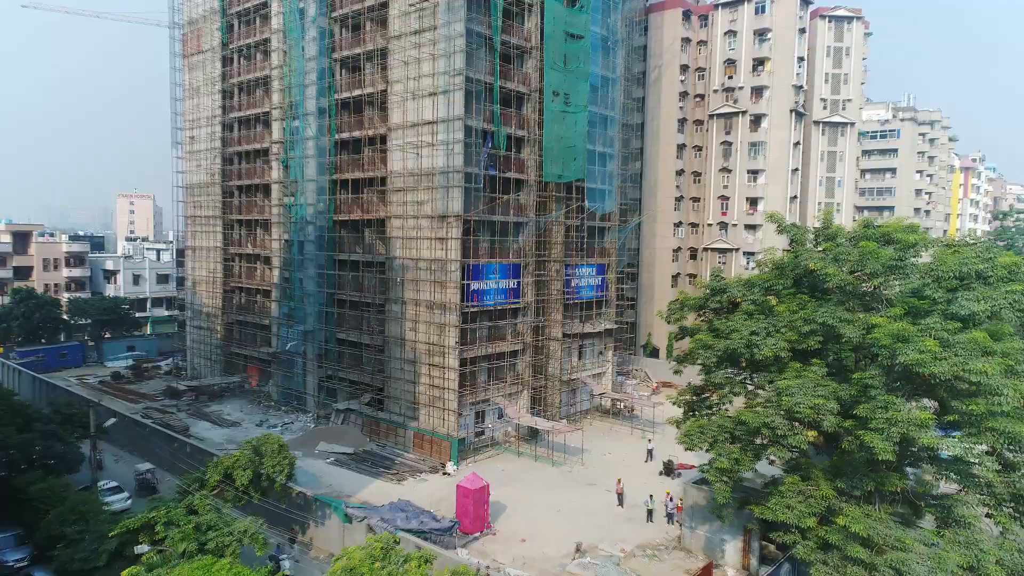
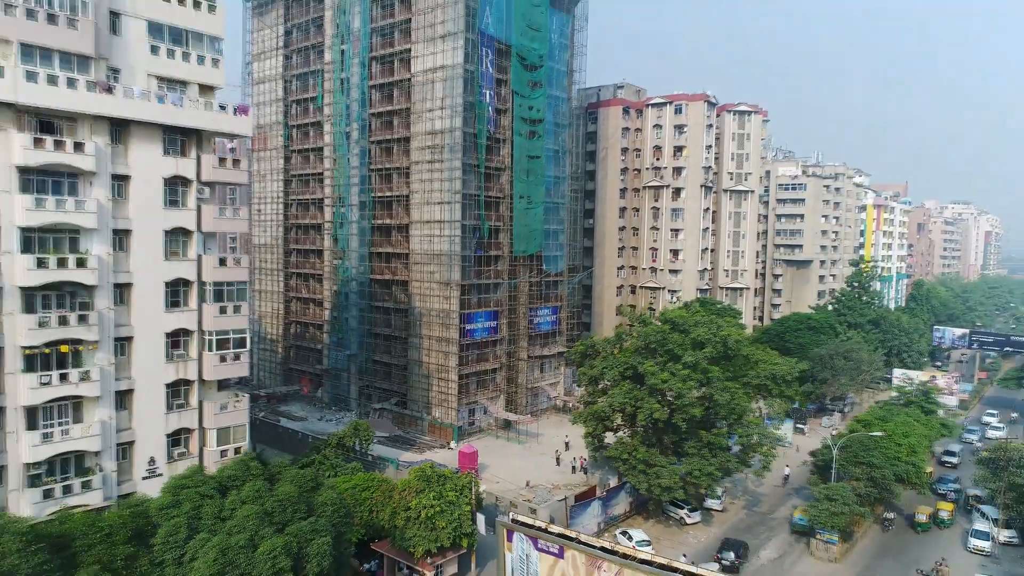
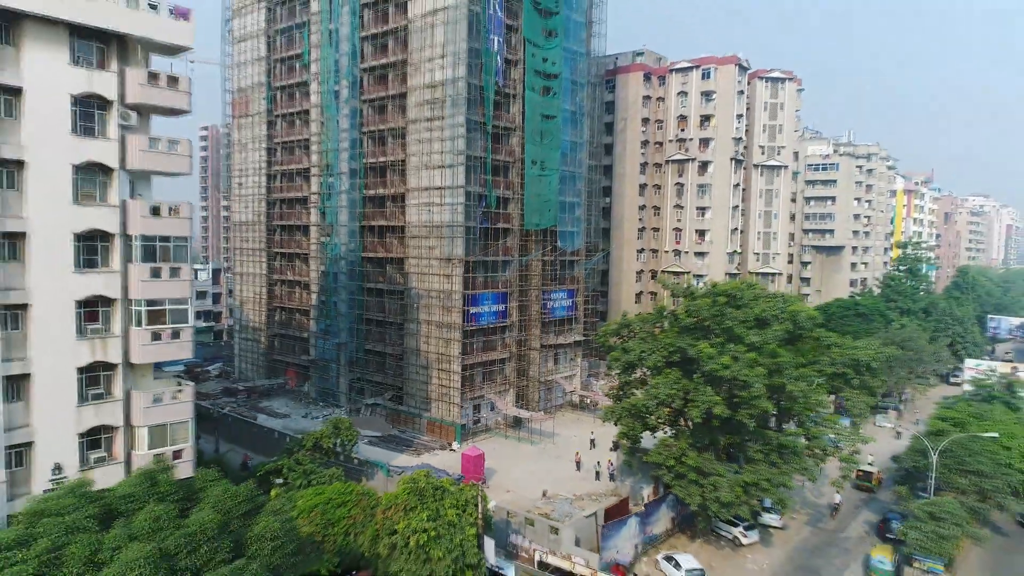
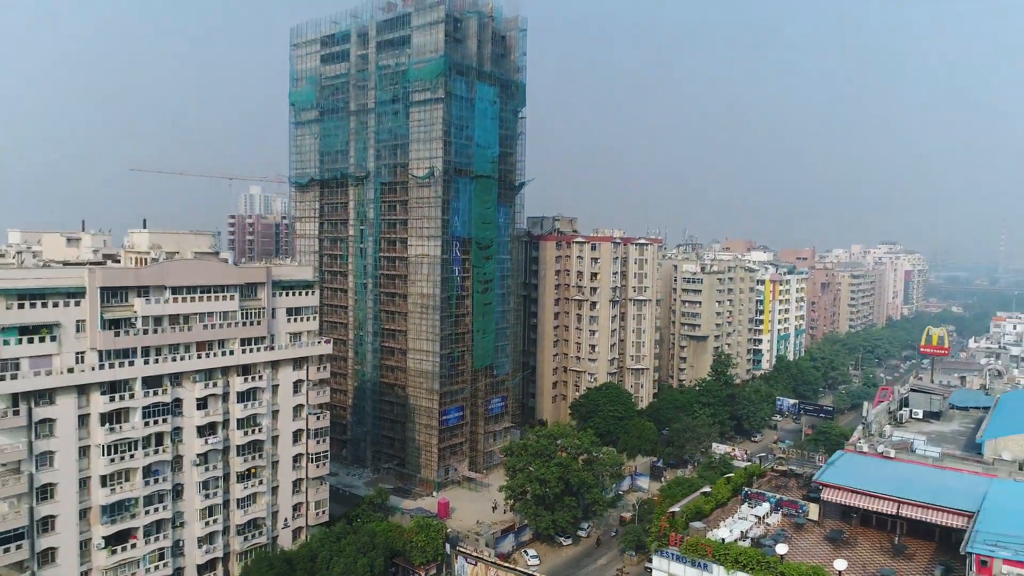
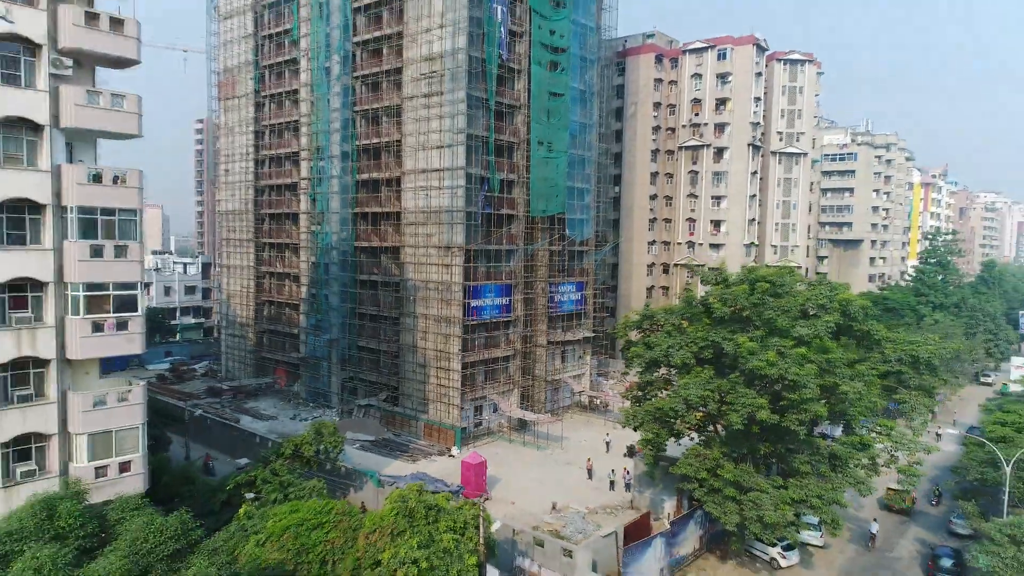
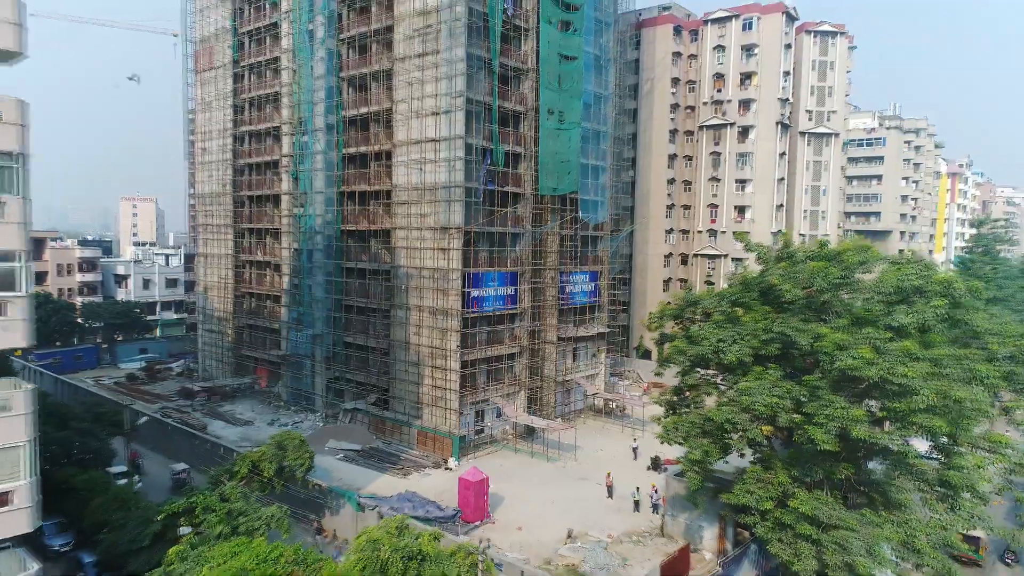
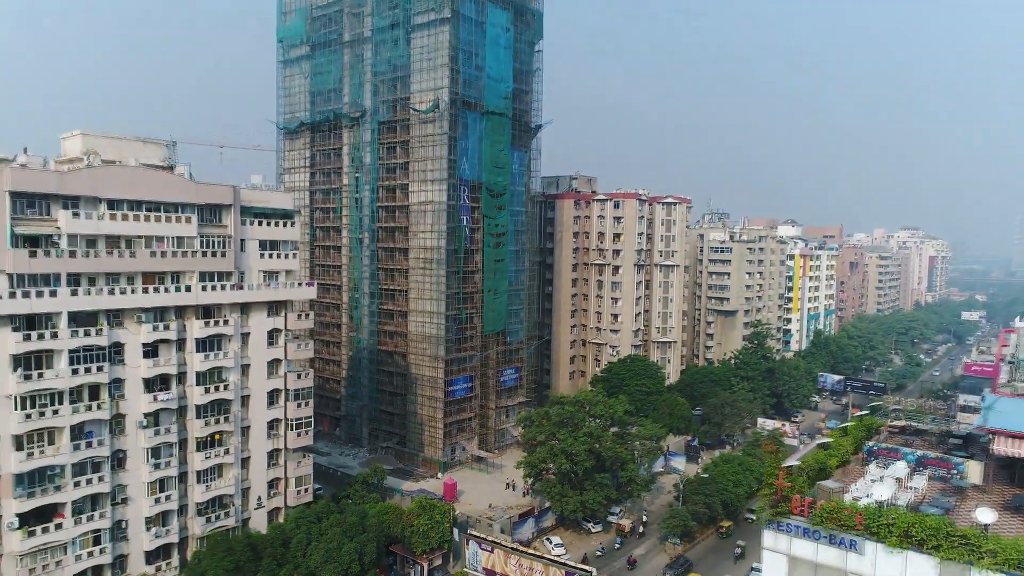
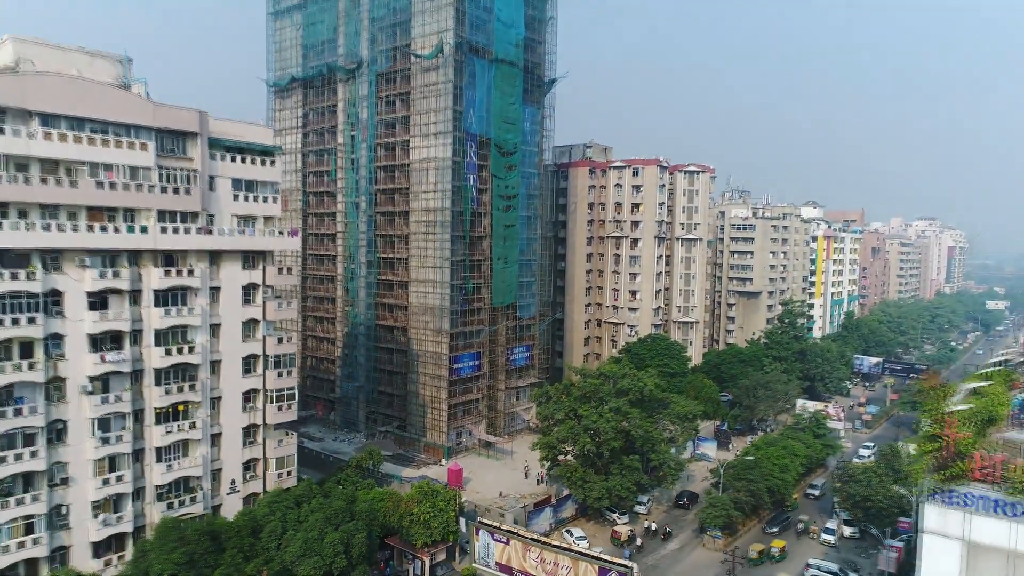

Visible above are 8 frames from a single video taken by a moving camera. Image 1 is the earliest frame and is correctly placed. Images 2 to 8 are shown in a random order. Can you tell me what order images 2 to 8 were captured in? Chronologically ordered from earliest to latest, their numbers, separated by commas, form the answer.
6, 5, 3, 2, 8, 7, 4
